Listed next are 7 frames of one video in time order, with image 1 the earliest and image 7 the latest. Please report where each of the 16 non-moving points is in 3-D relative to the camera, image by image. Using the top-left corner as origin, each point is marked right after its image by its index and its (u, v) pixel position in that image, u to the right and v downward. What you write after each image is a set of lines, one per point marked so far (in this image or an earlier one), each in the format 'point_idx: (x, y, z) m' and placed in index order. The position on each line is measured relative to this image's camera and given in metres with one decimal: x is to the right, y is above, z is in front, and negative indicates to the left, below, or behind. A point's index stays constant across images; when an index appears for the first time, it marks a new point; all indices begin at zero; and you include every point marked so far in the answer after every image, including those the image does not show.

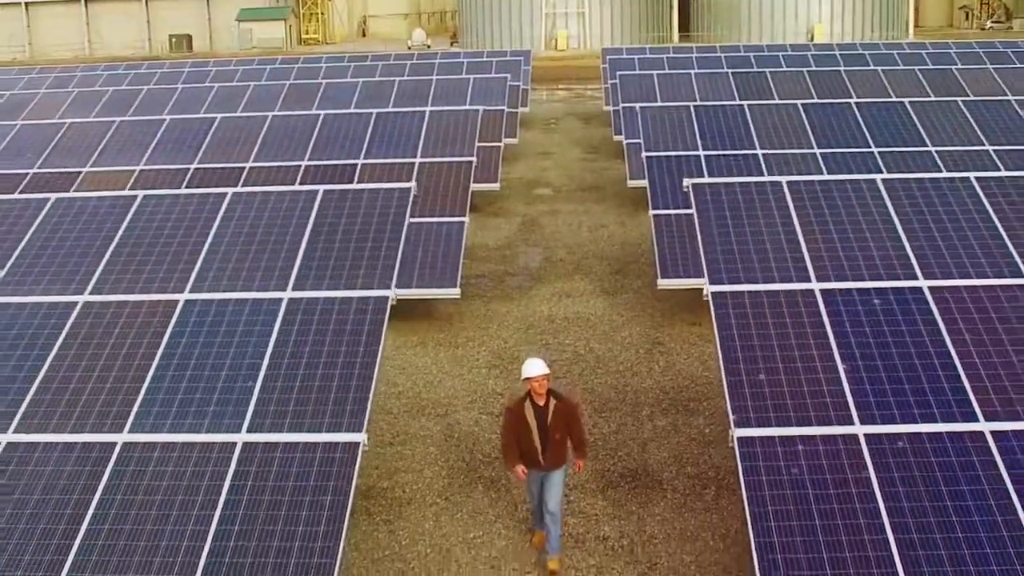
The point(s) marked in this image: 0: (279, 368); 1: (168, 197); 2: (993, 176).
0: (-2.2, -0.7, +9.0) m
1: (-4.1, +1.0, +11.6) m
2: (+5.5, +1.2, +11.2) m
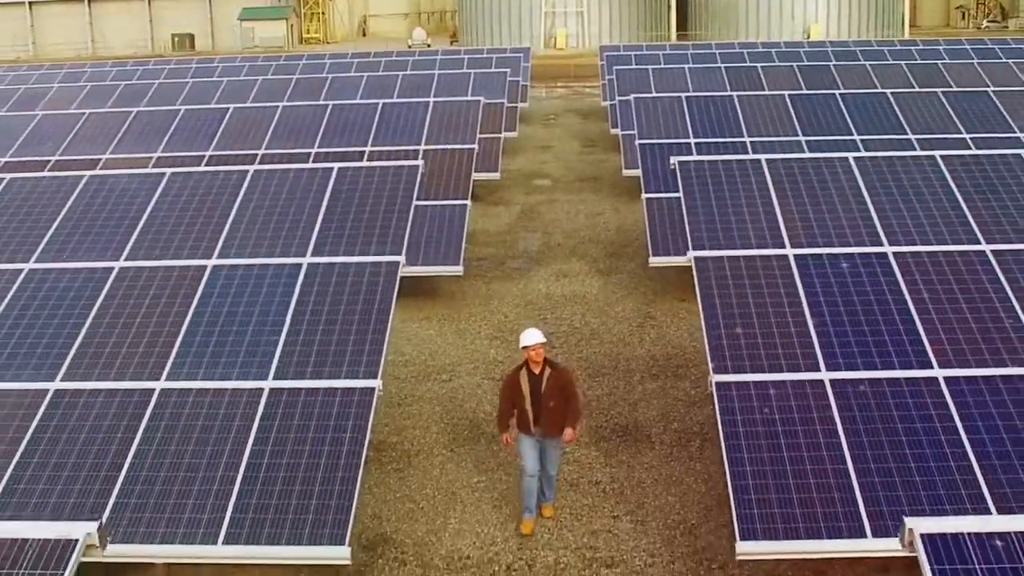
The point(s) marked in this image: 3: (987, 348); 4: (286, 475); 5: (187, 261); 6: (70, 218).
0: (-2.1, -0.3, +9.9) m
1: (-4.1, +1.4, +12.5) m
2: (+5.5, +1.6, +12.1) m
3: (+4.4, -0.6, +9.1) m
4: (-1.9, -1.6, +8.4) m
5: (-3.6, +0.3, +10.9) m
6: (-5.3, +0.8, +11.8) m
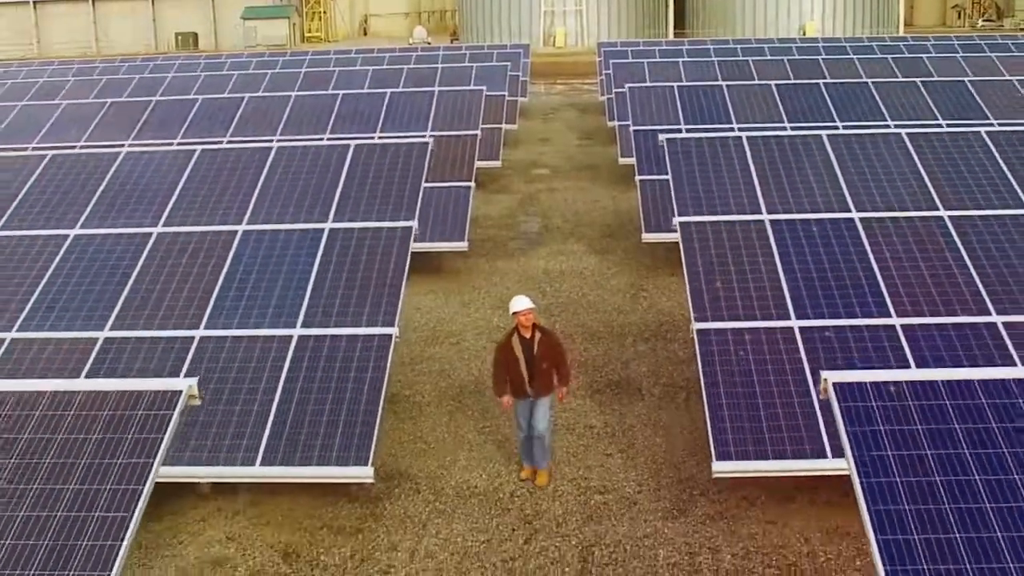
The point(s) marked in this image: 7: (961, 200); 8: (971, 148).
0: (-2.1, +0.1, +10.9) m
1: (-4.0, +1.8, +13.6) m
2: (+5.6, +2.0, +13.1) m
3: (+4.5, -0.1, +10.1) m
4: (-1.9, -1.2, +9.5) m
5: (-3.6, +0.8, +11.9) m
6: (-5.3, +1.2, +12.8) m
7: (+5.4, +1.0, +11.6) m
8: (+6.0, +1.8, +12.7) m
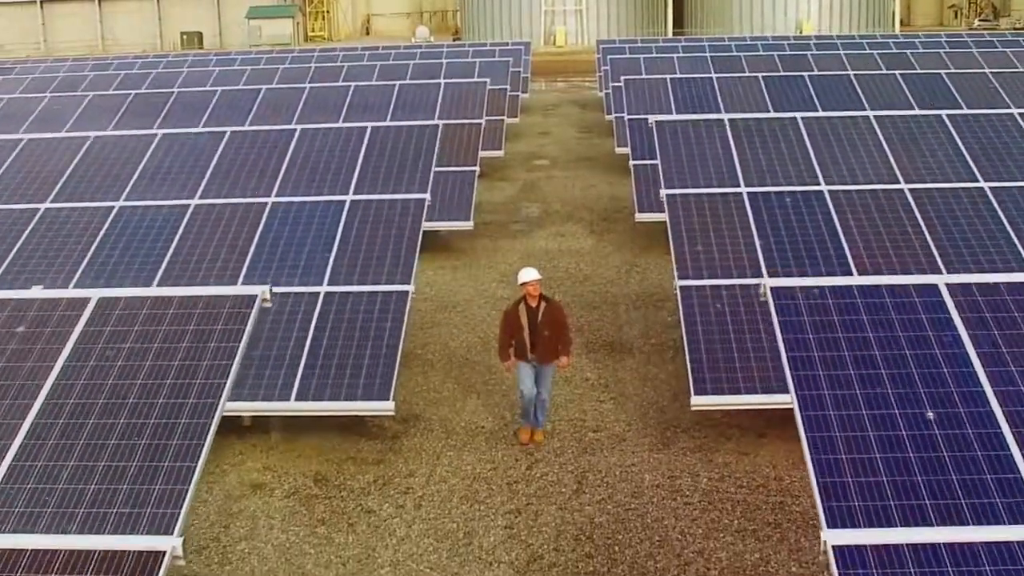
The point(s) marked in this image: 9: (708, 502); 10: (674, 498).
0: (-2.1, +0.5, +12.2) m
1: (-4.0, +2.2, +14.8) m
2: (+5.6, +2.5, +14.3) m
3: (+4.5, +0.3, +11.3) m
4: (-1.9, -0.7, +10.7) m
5: (-3.5, +1.2, +13.2) m
6: (-5.2, +1.6, +14.0) m
7: (+5.4, +1.5, +12.8) m
8: (+6.0, +2.2, +13.9) m
9: (+1.9, -2.1, +9.3) m
10: (+1.6, -2.0, +9.4) m
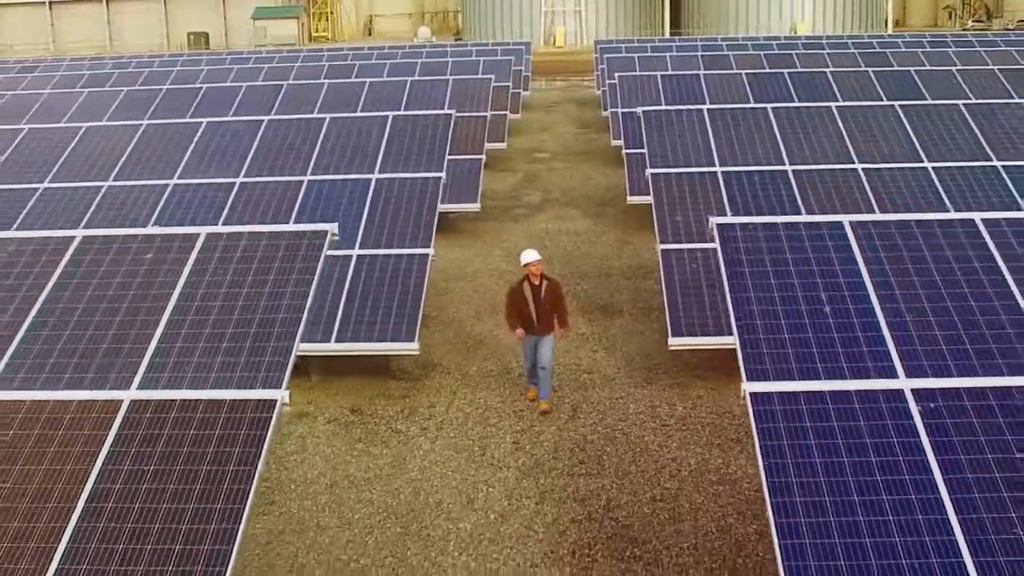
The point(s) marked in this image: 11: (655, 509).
0: (-2.0, +1.0, +14.0) m
1: (-3.9, +2.7, +16.6) m
2: (+5.7, +2.9, +16.2) m
3: (+4.6, +0.8, +13.2) m
4: (-1.8, -0.2, +12.5) m
5: (-3.5, +1.7, +15.0) m
6: (-5.2, +2.1, +15.9) m
7: (+5.5, +2.0, +14.6) m
8: (+6.1, +2.7, +15.8) m
9: (+2.0, -1.6, +11.1) m
10: (+1.6, -1.5, +11.3) m
11: (+1.4, -2.1, +9.3) m
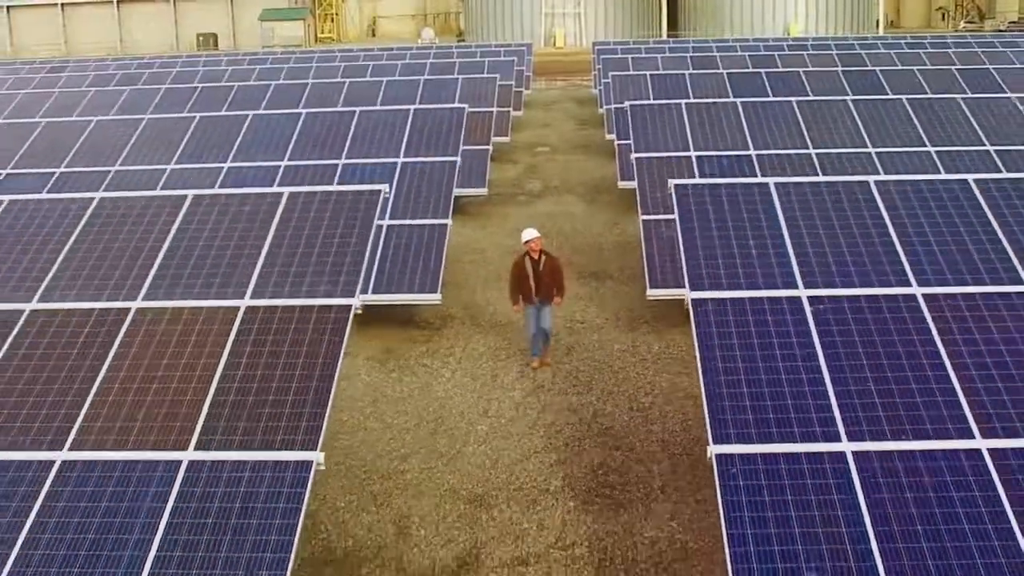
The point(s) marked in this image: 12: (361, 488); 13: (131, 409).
0: (-1.9, +1.6, +16.5) m
1: (-3.8, +3.3, +19.1) m
2: (+5.8, +3.5, +18.7) m
3: (+4.7, +1.4, +15.7) m
4: (-1.7, +0.4, +15.0) m
5: (-3.4, +2.3, +17.5) m
6: (-5.1, +2.7, +18.4) m
7: (+5.6, +2.5, +17.1) m
8: (+6.2, +3.3, +18.2) m
9: (+2.0, -1.0, +13.6) m
10: (+1.7, -1.0, +13.7) m
11: (+1.5, -1.6, +11.8) m
12: (-1.6, -2.1, +10.3) m
13: (-3.2, -1.0, +8.3) m
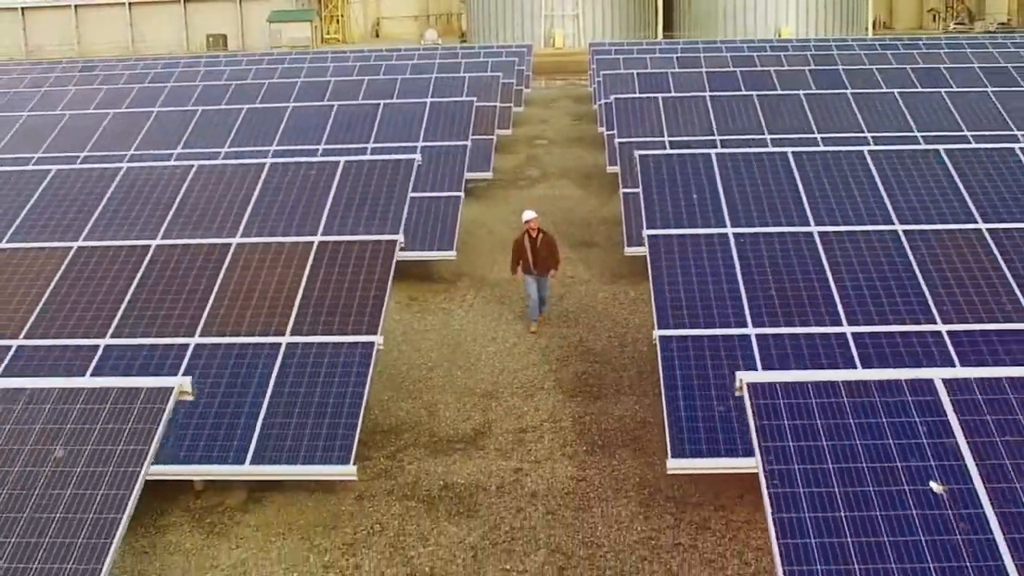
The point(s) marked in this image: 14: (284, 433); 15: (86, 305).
0: (-1.9, +2.4, +19.6) m
1: (-3.8, +4.0, +22.2) m
2: (+5.8, +4.3, +21.8) m
3: (+4.7, +2.1, +18.8) m
4: (-1.7, +1.1, +18.1) m
5: (-3.3, +3.0, +20.6) m
6: (-5.0, +3.5, +21.5) m
7: (+5.6, +3.3, +20.2) m
8: (+6.2, +4.0, +21.4) m
9: (+2.1, -0.2, +16.7) m
10: (+1.8, -0.2, +16.8) m
11: (+1.5, -0.8, +14.9) m
12: (-1.6, -1.4, +13.4) m
13: (-3.2, -0.3, +11.4) m
14: (-2.3, -1.5, +9.9) m
15: (-5.1, -0.2, +11.6) m
